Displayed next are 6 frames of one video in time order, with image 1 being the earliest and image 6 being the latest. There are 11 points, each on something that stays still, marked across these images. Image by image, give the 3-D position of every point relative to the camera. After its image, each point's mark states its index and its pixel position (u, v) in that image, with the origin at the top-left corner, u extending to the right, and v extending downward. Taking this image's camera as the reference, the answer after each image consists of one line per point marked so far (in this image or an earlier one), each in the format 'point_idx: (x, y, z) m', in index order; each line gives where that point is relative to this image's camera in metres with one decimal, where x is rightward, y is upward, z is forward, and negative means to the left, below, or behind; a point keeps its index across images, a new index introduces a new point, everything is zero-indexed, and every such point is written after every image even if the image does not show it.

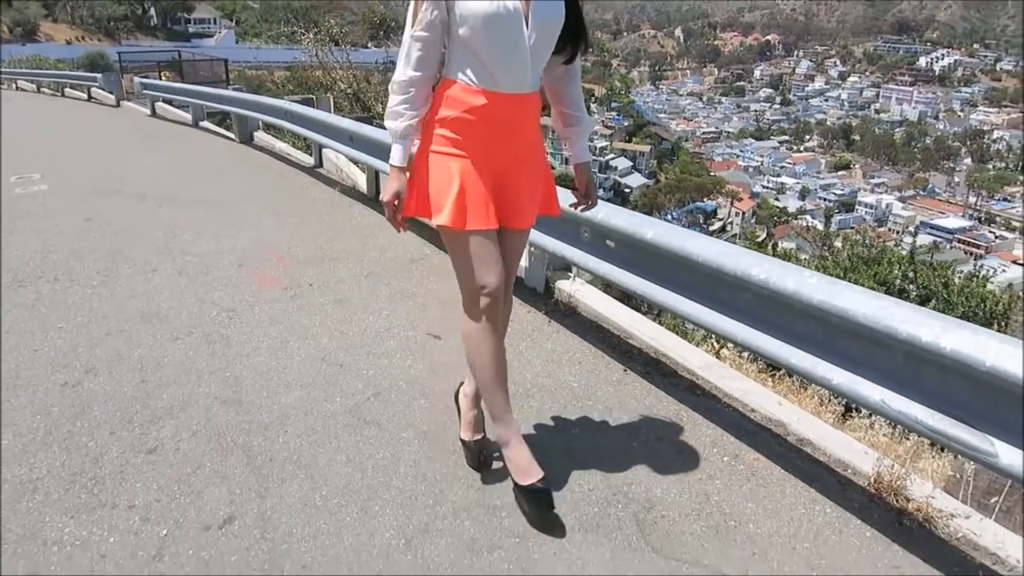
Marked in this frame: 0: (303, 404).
0: (-0.8, -0.5, +3.3) m
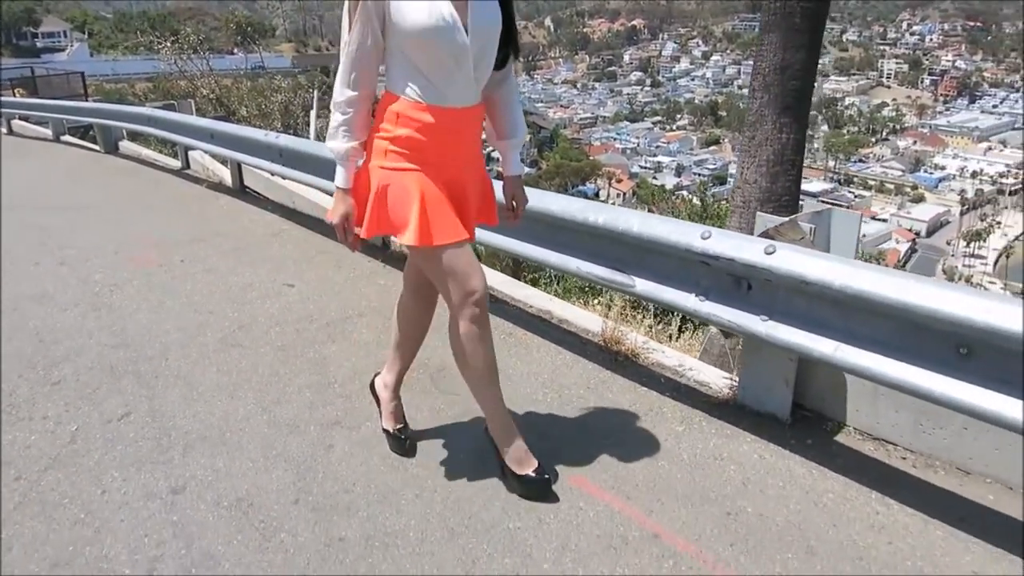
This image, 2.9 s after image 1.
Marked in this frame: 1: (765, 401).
0: (-1.6, -0.3, +4.1) m
1: (+0.9, -0.4, +2.9) m
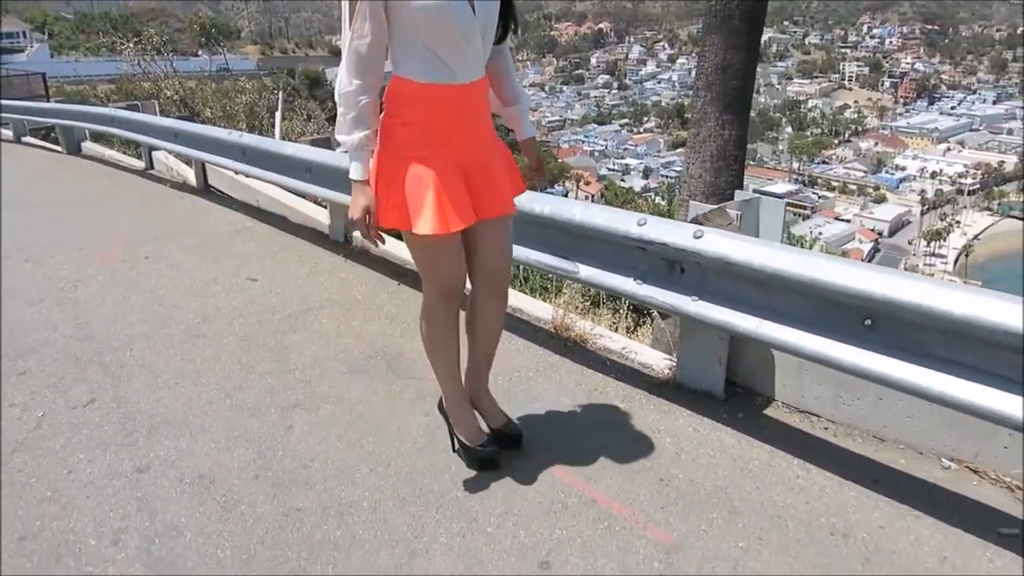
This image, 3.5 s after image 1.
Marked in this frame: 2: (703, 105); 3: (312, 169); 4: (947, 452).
0: (-1.9, -0.2, +4.3) m
1: (+0.7, -0.3, +3.1) m
2: (+1.0, +1.0, +4.5) m
3: (-1.3, +0.8, +5.3) m
4: (+1.3, -0.5, +2.5) m
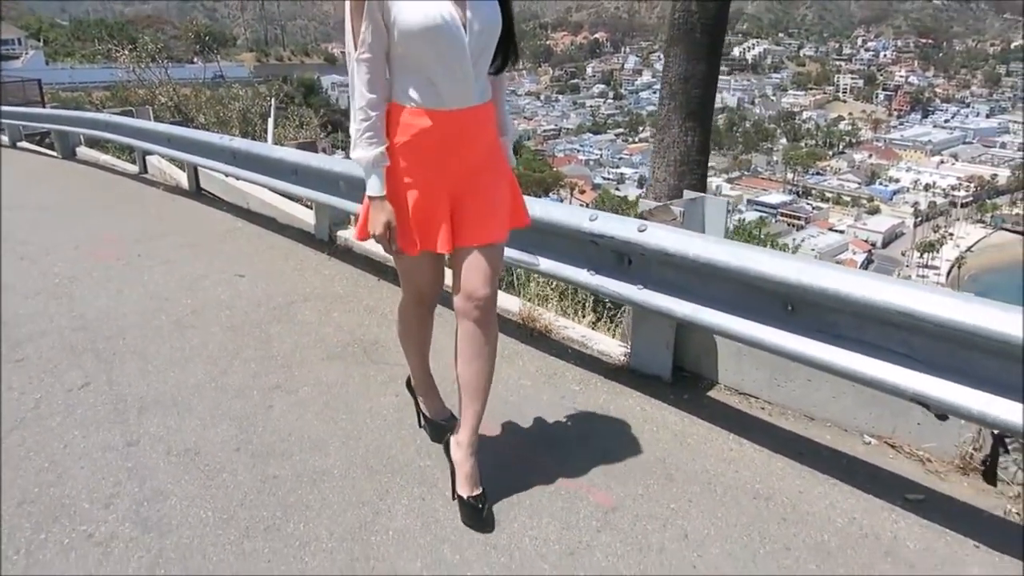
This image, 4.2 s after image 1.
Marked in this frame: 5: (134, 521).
0: (-2.0, -0.2, +4.5) m
1: (+0.6, -0.3, +3.3) m
2: (+0.9, +1.0, +4.7) m
3: (-1.4, +0.8, +5.6) m
4: (+1.2, -0.5, +2.8) m
5: (-1.2, -0.7, +2.6) m
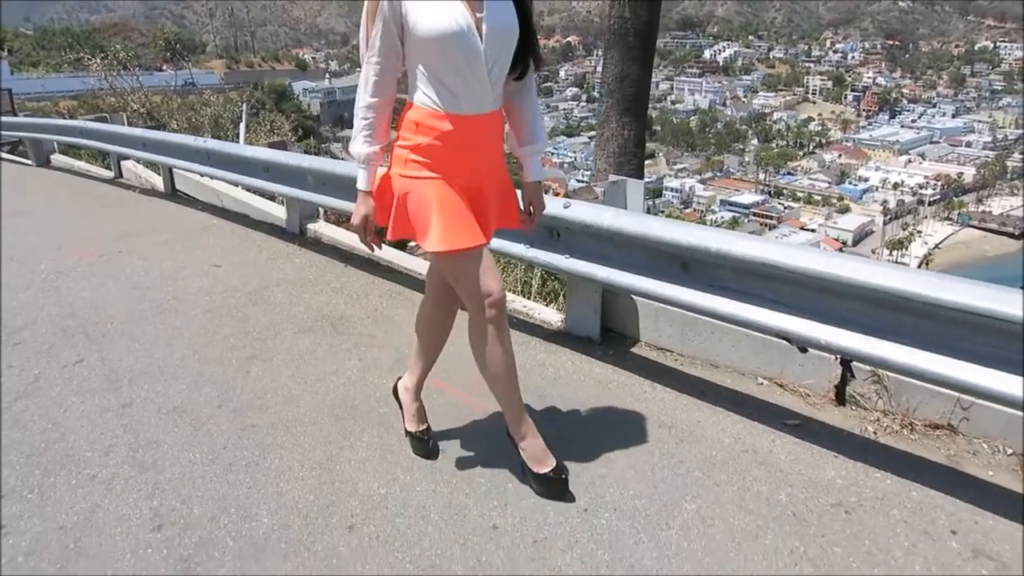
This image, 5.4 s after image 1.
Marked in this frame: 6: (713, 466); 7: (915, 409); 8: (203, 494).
0: (-2.3, -0.1, +4.9) m
1: (+0.3, -0.2, +3.8) m
2: (+0.6, +1.1, +5.2) m
3: (-1.8, +0.9, +6.0) m
4: (+1.0, -0.3, +3.3) m
5: (-1.4, -0.6, +3.1) m
6: (+0.7, -0.6, +2.7) m
7: (+1.4, -0.4, +2.9) m
8: (-1.0, -0.7, +2.8) m
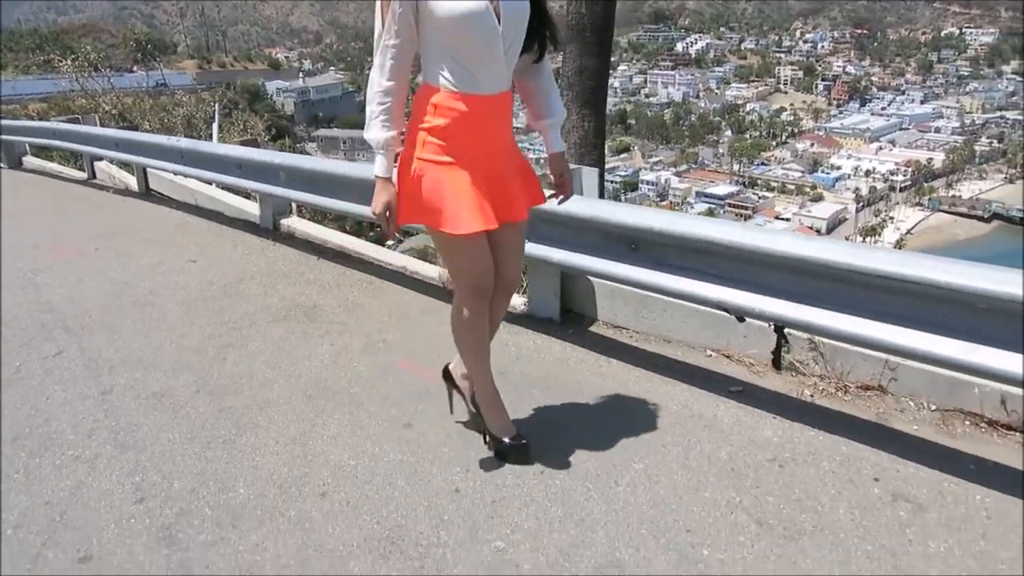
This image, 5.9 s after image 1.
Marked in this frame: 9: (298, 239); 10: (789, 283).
0: (-2.5, -0.1, +5.0) m
1: (+0.2, -0.1, +4.0) m
2: (+0.4, +1.2, +5.4) m
3: (-2.0, +0.9, +6.1) m
4: (+0.8, -0.2, +3.5) m
5: (-1.5, -0.6, +3.2) m
6: (+0.5, -0.5, +2.9) m
7: (+1.2, -0.3, +3.1) m
8: (-1.2, -0.7, +3.0) m
9: (-1.6, +0.4, +6.1) m
10: (+0.9, 0.0, +2.9) m
